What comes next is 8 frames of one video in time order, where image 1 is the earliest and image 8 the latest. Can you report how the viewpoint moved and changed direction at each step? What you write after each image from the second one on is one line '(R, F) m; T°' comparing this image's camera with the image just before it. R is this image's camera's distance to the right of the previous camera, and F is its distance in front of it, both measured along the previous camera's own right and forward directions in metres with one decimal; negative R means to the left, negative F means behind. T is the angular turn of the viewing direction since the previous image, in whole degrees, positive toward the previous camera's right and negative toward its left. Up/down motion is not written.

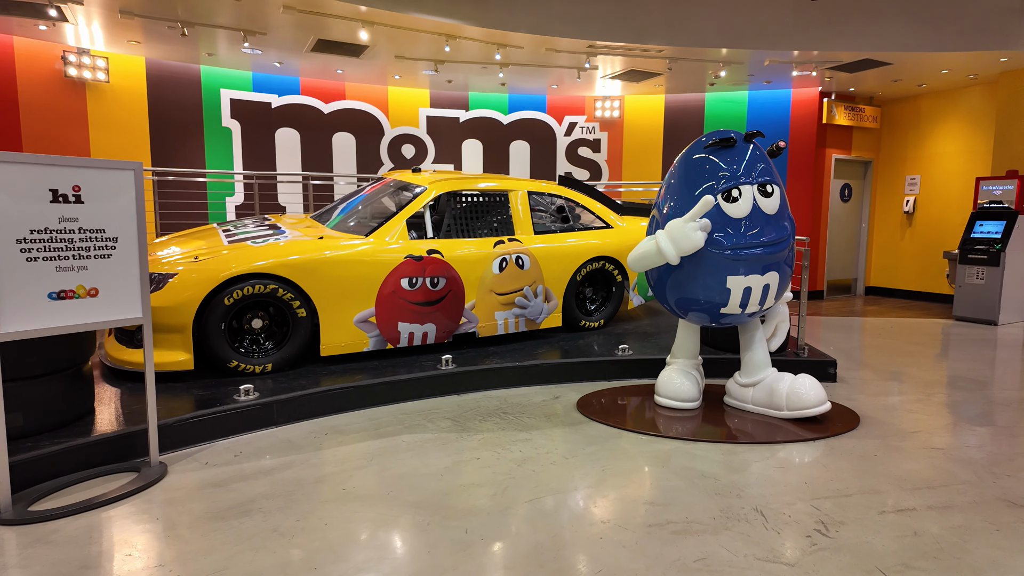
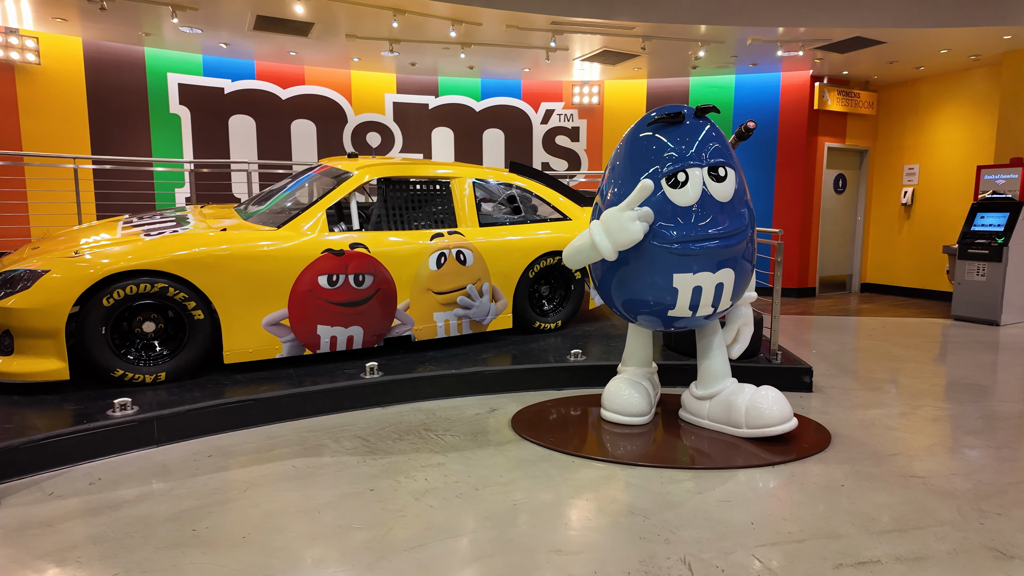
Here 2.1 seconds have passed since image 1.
(+0.4, +0.4) m; 0°
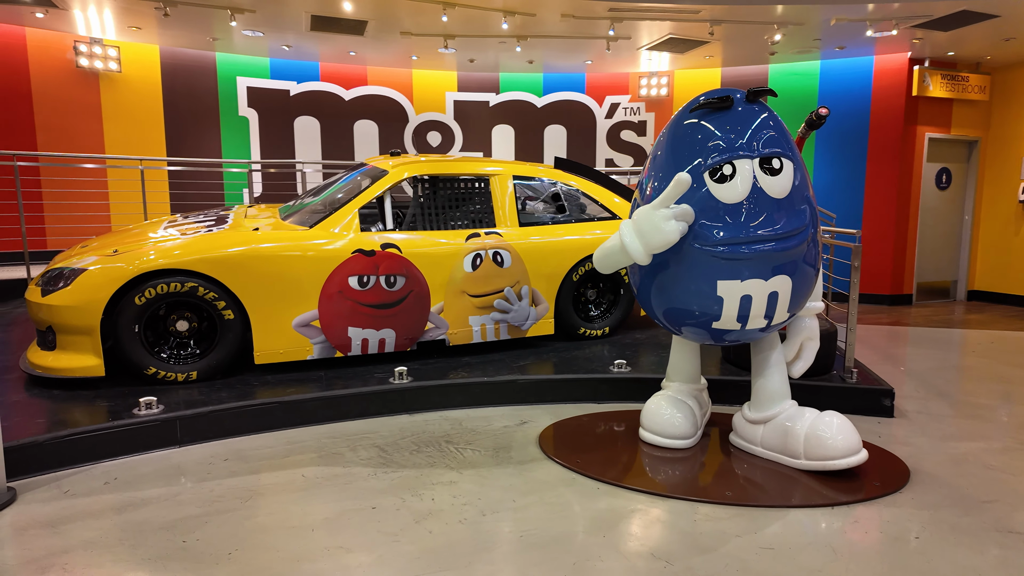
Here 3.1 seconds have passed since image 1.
(+0.2, +0.2) m; -8°
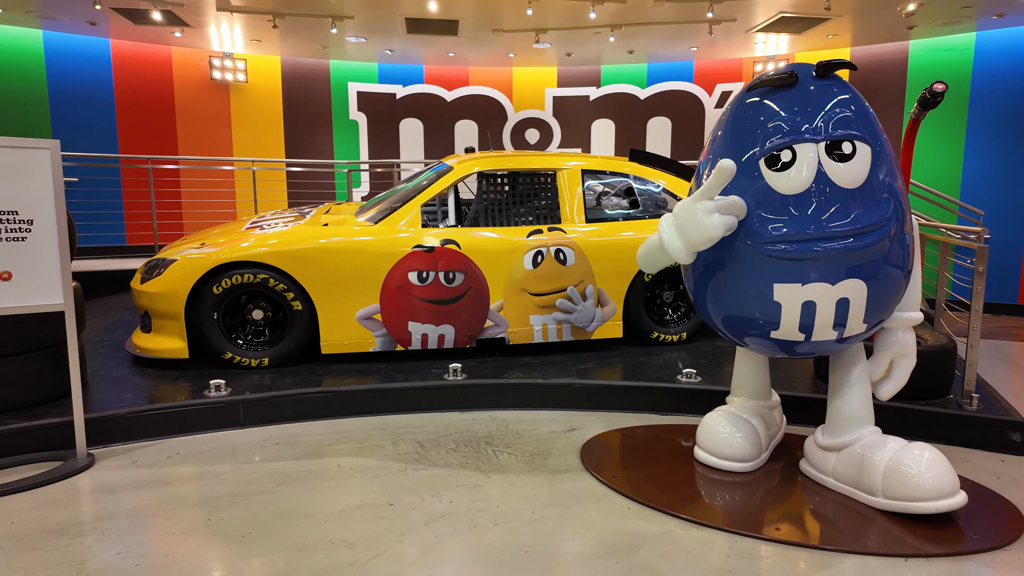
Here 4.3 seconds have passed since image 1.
(+0.4, +0.2) m; -12°
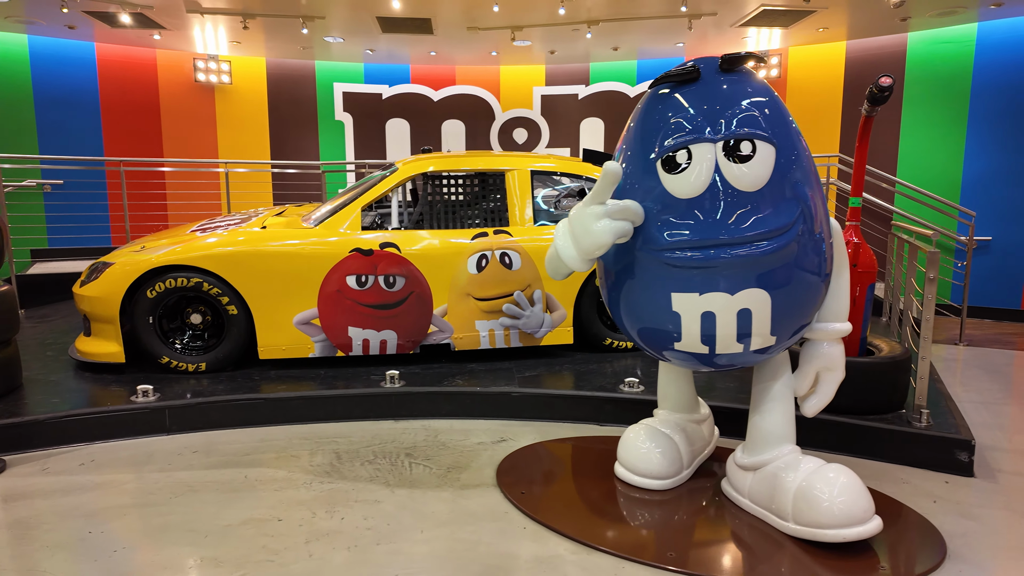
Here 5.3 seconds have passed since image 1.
(+0.5, +0.1) m; -2°
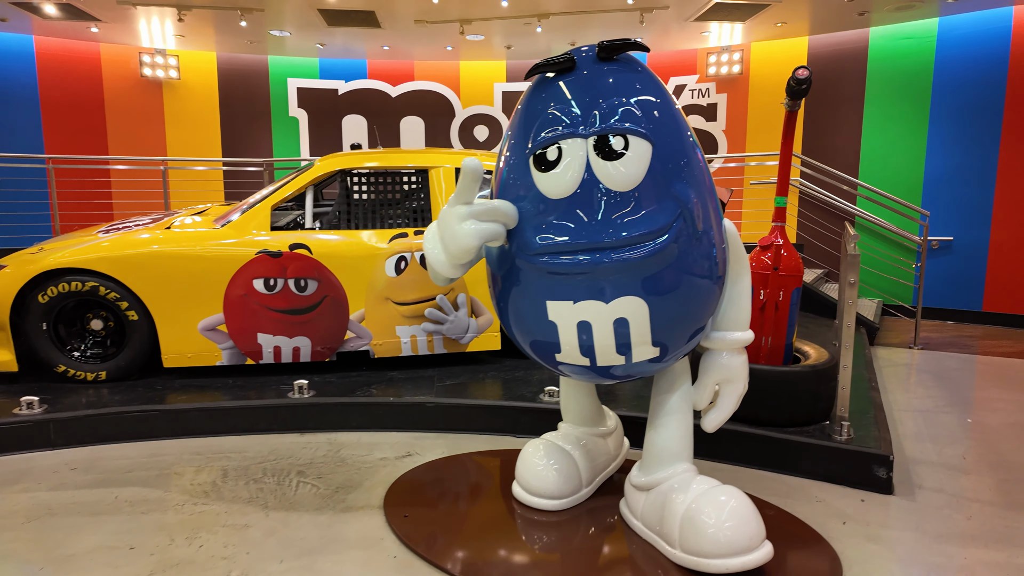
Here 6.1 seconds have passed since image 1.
(+0.4, +0.2) m; +1°
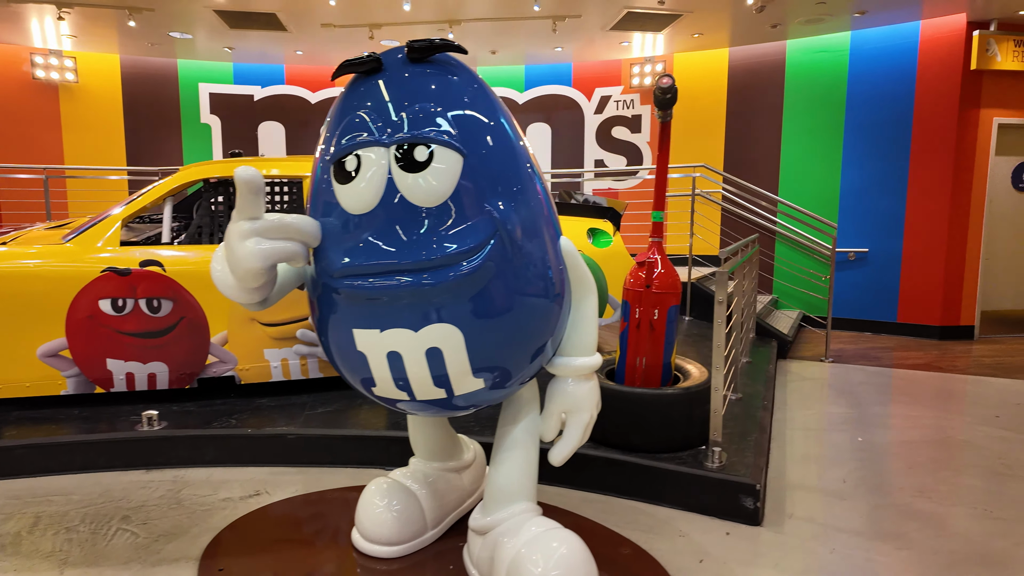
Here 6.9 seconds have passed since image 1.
(+0.4, +0.2) m; +3°
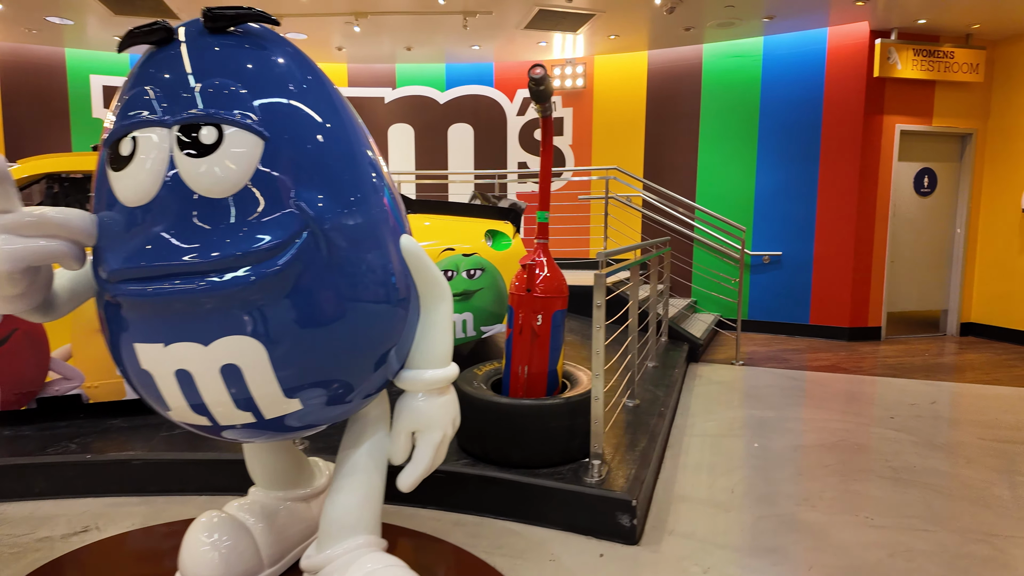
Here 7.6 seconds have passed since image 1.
(+0.3, +0.2) m; +5°
